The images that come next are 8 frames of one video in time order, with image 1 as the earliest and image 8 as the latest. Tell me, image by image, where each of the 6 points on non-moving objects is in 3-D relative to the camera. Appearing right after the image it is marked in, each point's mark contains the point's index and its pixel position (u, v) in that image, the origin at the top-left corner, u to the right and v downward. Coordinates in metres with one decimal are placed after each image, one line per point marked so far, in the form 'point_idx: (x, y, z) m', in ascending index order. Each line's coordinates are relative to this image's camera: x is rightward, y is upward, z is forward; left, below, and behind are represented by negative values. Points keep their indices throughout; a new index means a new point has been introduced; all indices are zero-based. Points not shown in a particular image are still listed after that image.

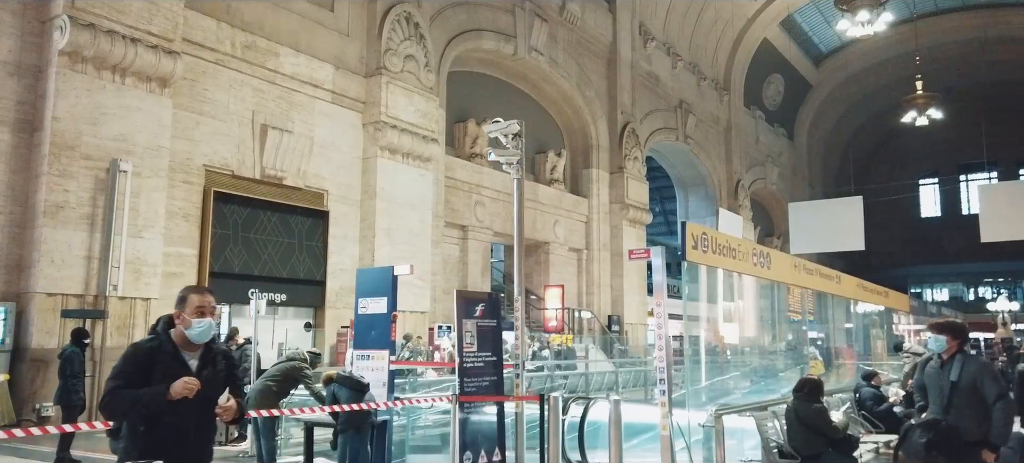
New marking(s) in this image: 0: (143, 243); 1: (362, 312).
0: (-5.2, -0.2, +11.3) m
1: (-1.2, -0.7, +6.4) m
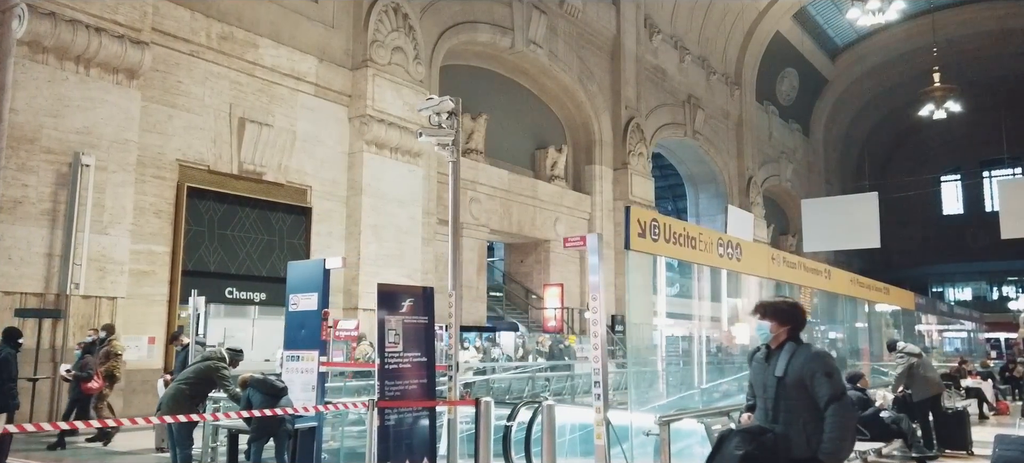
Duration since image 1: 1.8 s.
0: (-5.5, -0.1, +10.9) m
1: (-1.6, -0.6, +5.9) m
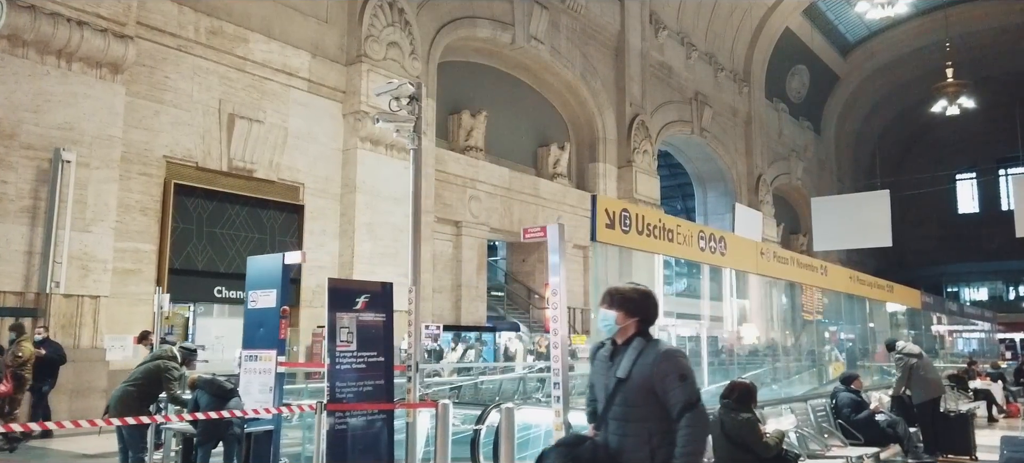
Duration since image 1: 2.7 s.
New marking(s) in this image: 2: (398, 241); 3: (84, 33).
0: (-5.7, -0.1, +10.7) m
1: (-1.9, -0.5, +5.6) m
2: (-2.2, -0.2, +15.1) m
3: (-5.7, +2.6, +10.6) m
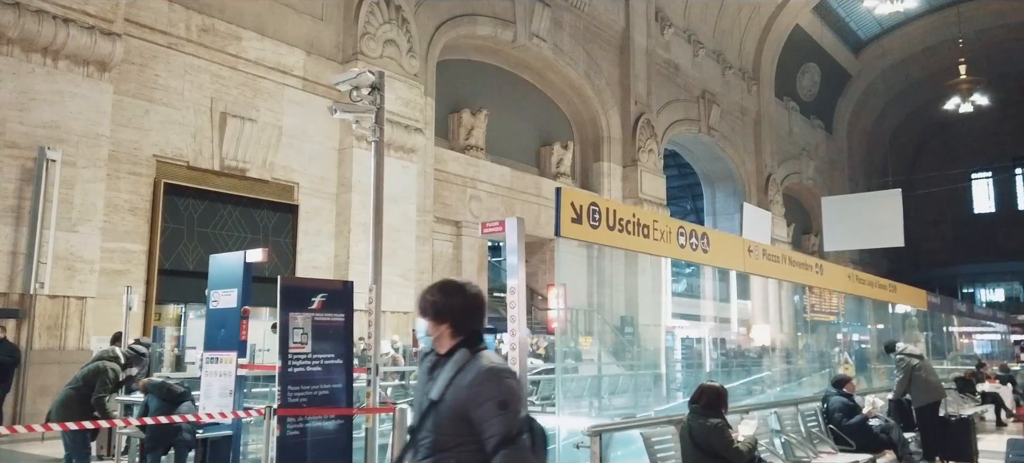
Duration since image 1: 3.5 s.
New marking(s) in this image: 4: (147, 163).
0: (-5.8, -0.1, +10.5) m
1: (-2.0, -0.5, +5.4) m
2: (-2.2, -0.2, +14.9) m
3: (-5.8, +2.6, +10.5) m
4: (-5.4, +1.0, +11.6) m
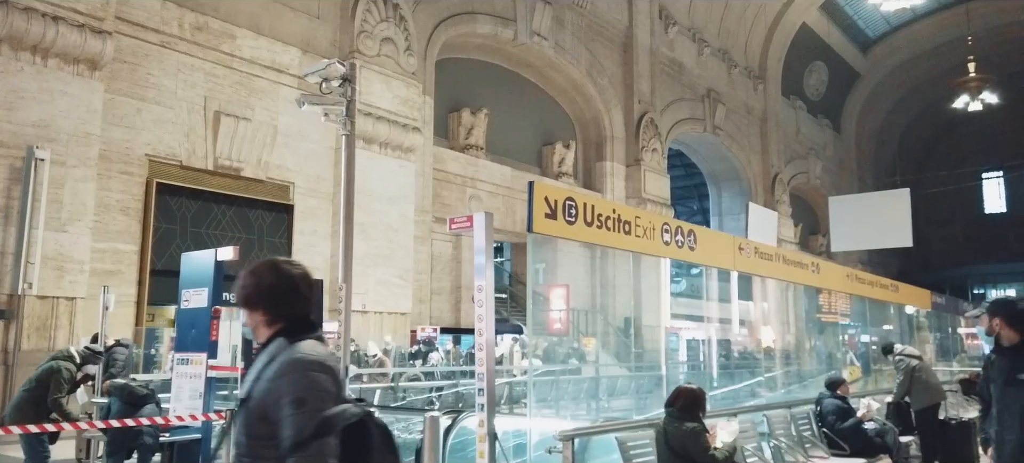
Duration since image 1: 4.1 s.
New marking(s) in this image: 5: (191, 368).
0: (-5.8, -0.1, +10.4) m
1: (-2.2, -0.5, +5.3) m
2: (-2.2, -0.2, +14.8) m
3: (-5.9, +2.7, +10.4) m
4: (-5.4, +1.0, +11.5) m
5: (-2.0, -0.9, +5.0) m
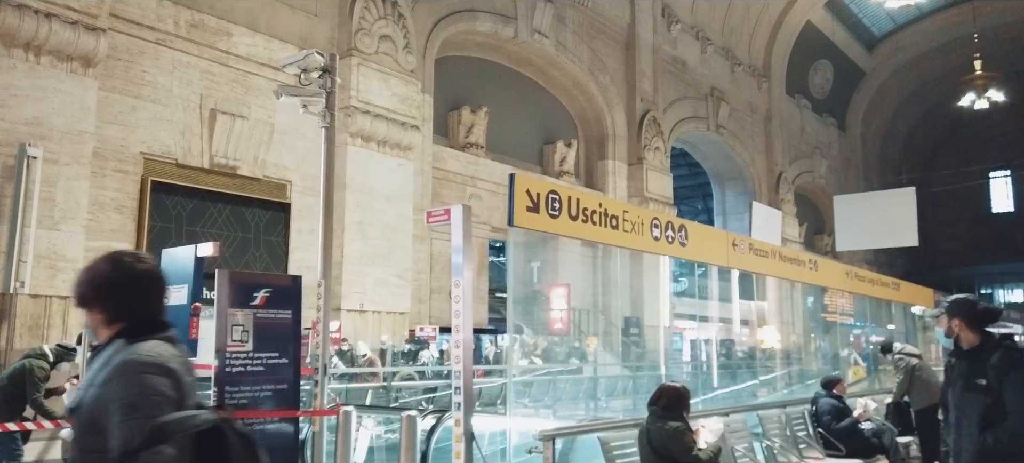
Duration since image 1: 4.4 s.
0: (-5.9, -0.1, +10.3) m
1: (-2.3, -0.5, +5.2) m
2: (-2.2, -0.2, +14.7) m
3: (-6.0, +2.7, +10.3) m
4: (-5.5, +1.0, +11.5) m
5: (-2.1, -0.8, +4.9) m
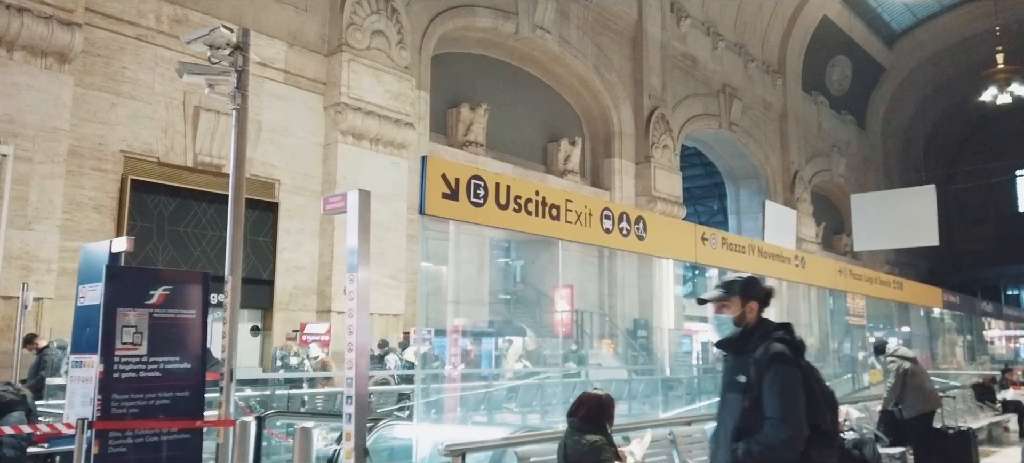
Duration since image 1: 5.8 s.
0: (-6.1, -0.1, +10.1) m
1: (-2.6, -0.4, +4.8) m
2: (-2.3, -0.1, +14.3) m
3: (-6.2, +2.7, +10.1) m
4: (-5.6, +1.0, +11.2) m
5: (-2.5, -0.8, +4.6) m
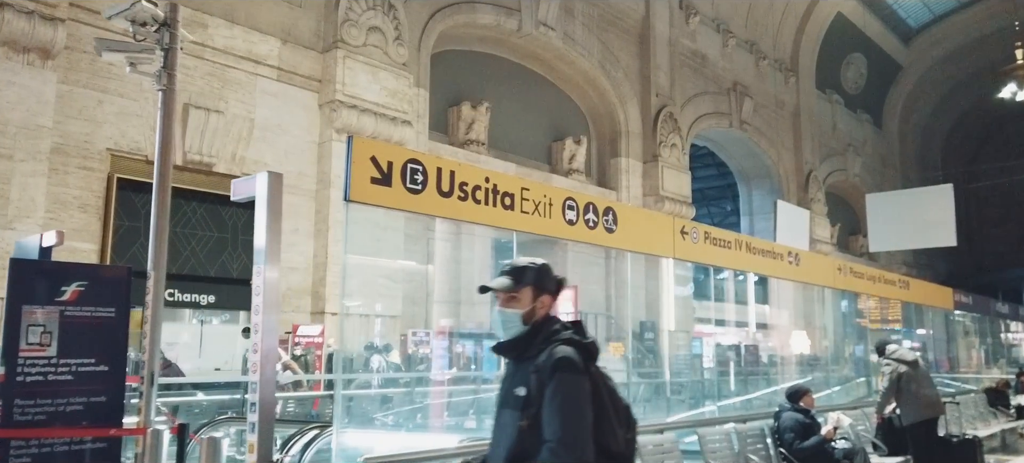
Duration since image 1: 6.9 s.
0: (-6.2, -0.1, +9.9) m
1: (-2.8, -0.4, +4.5) m
2: (-2.3, -0.1, +14.0) m
3: (-6.3, +2.7, +9.9) m
4: (-5.7, +1.0, +11.0) m
5: (-2.7, -0.8, +4.3) m
